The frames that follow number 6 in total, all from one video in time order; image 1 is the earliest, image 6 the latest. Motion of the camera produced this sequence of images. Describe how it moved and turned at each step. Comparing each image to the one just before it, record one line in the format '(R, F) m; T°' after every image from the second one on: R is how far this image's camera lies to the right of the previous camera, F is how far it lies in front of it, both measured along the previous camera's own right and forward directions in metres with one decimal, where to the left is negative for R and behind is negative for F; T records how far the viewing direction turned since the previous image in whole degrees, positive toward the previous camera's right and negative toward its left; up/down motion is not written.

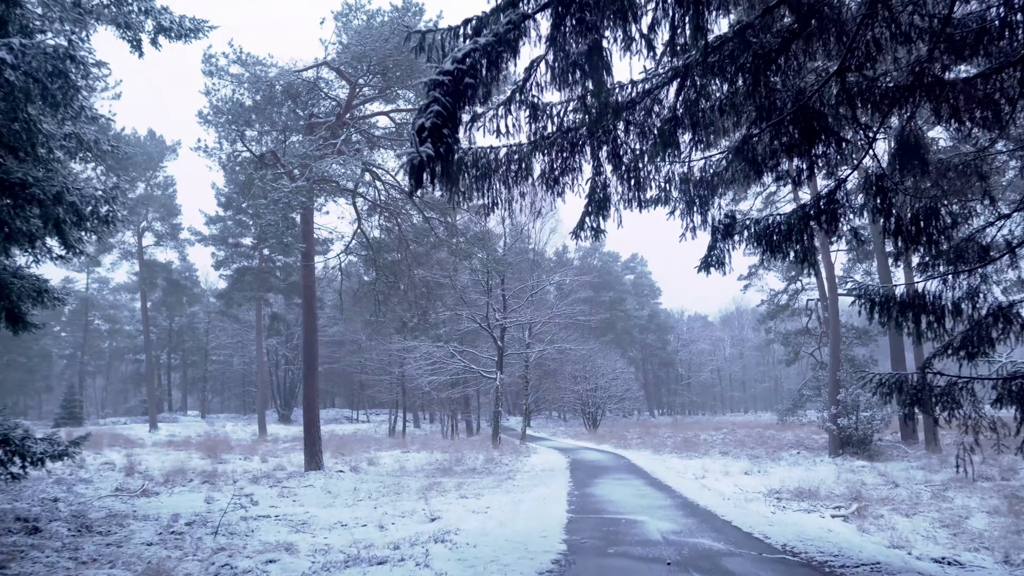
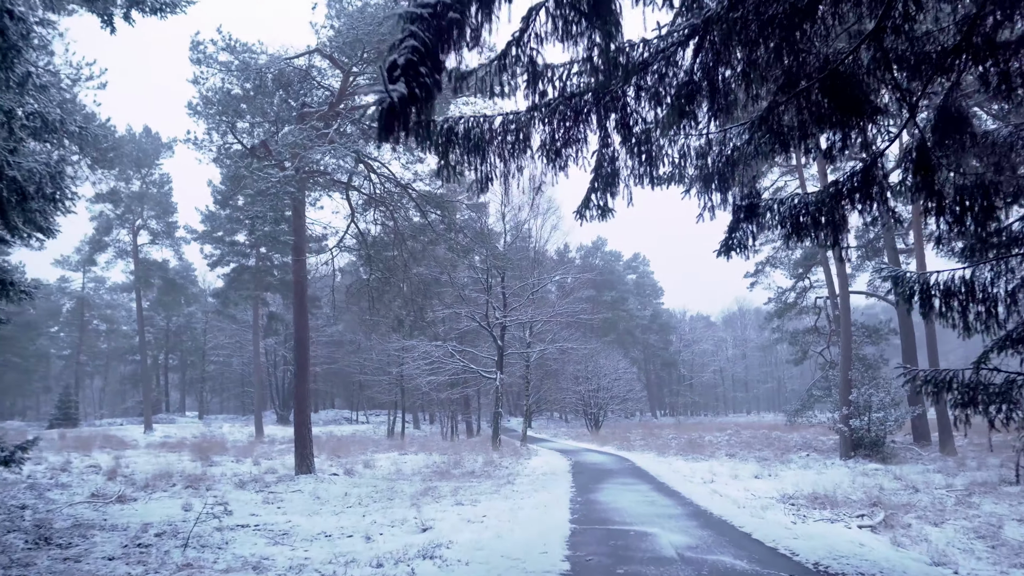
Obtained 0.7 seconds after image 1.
(0.0, +0.5) m; 0°
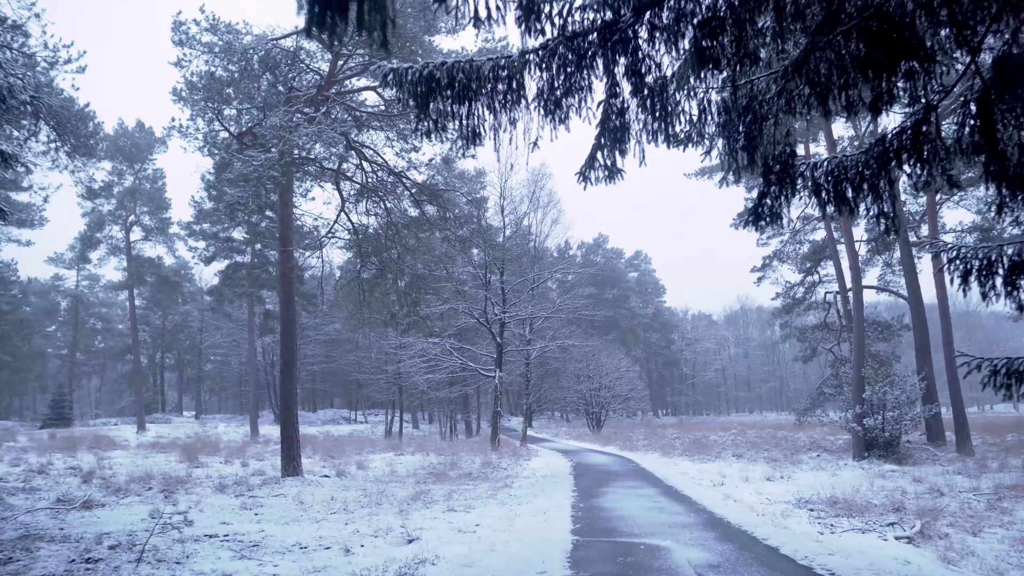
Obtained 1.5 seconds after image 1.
(+0.1, +0.6) m; 0°
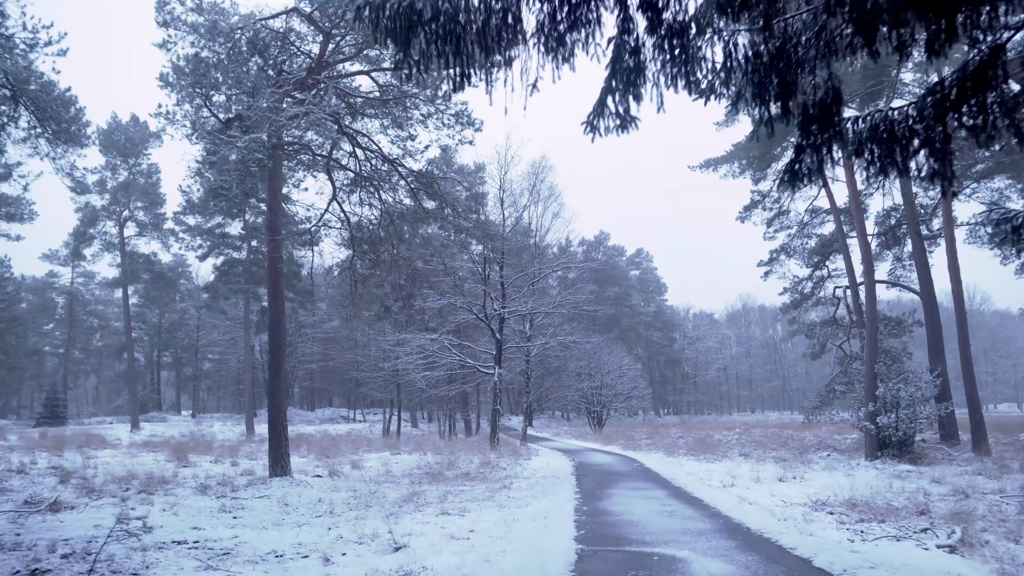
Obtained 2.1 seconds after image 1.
(0.0, +0.5) m; 0°
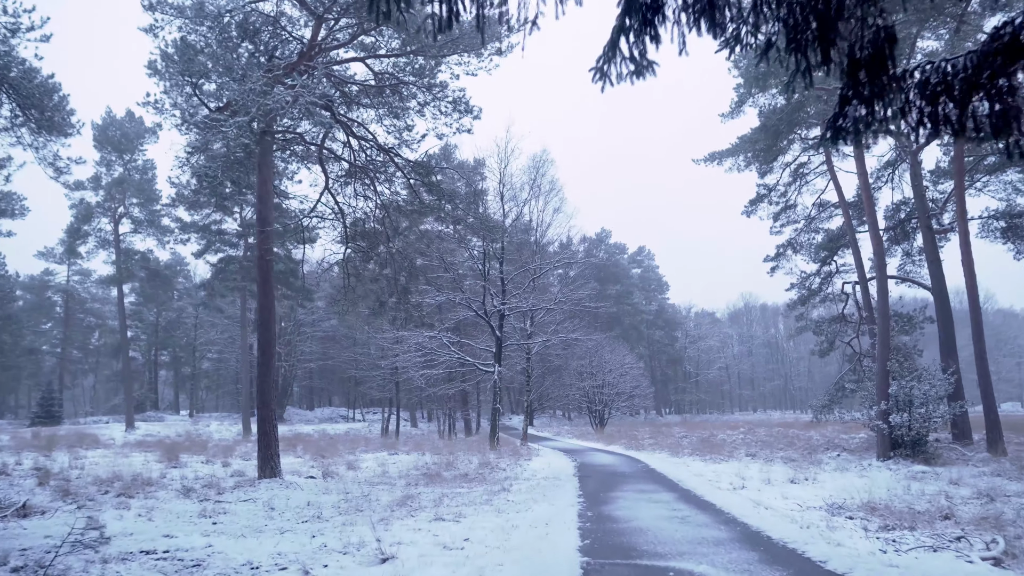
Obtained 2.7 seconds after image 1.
(0.0, +0.4) m; 0°
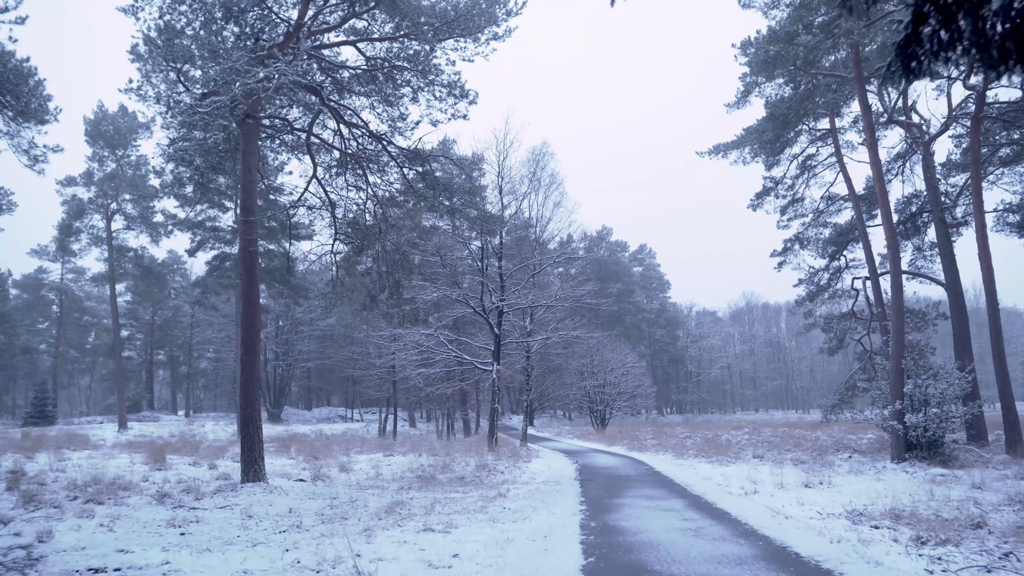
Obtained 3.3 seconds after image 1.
(0.0, +0.5) m; 0°
